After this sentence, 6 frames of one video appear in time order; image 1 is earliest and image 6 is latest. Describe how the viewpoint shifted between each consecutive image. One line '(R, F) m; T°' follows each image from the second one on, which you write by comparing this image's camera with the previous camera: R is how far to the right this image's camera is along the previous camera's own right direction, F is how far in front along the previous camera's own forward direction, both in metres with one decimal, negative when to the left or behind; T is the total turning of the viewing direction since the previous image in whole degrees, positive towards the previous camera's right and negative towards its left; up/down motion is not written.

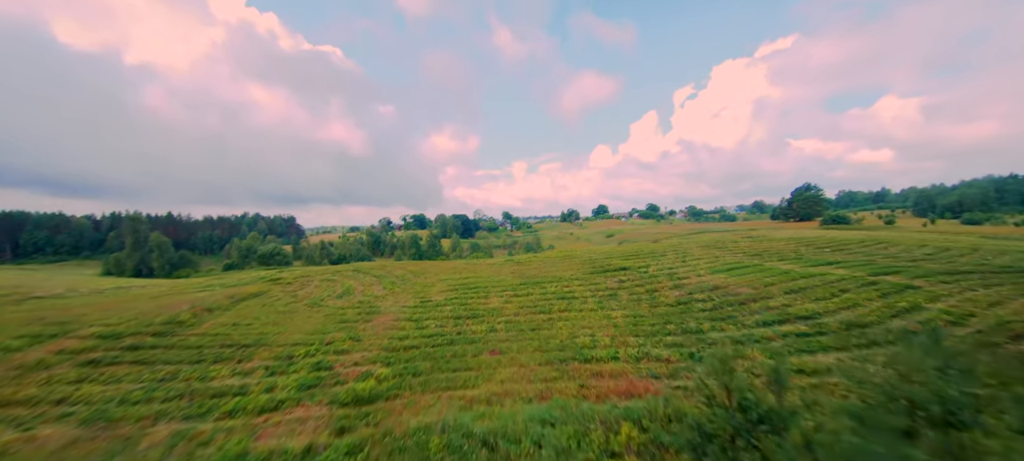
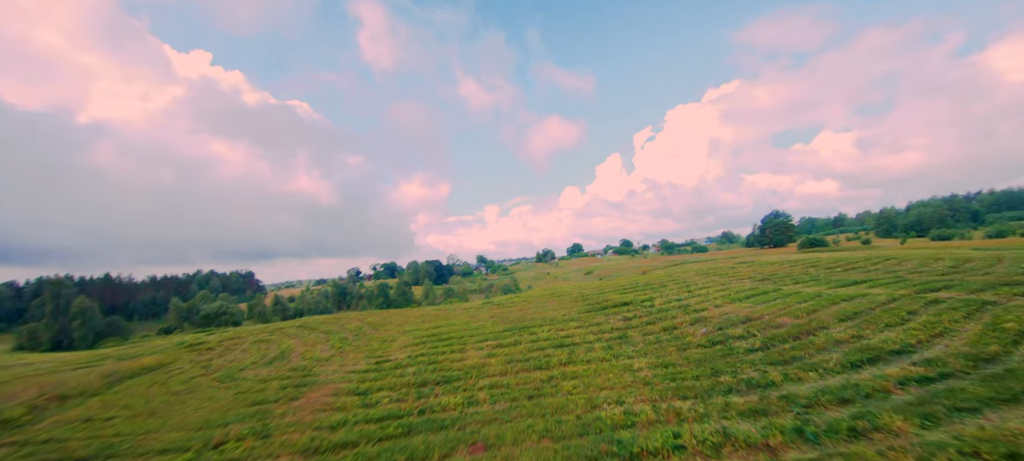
(-0.2, +4.5) m; +4°
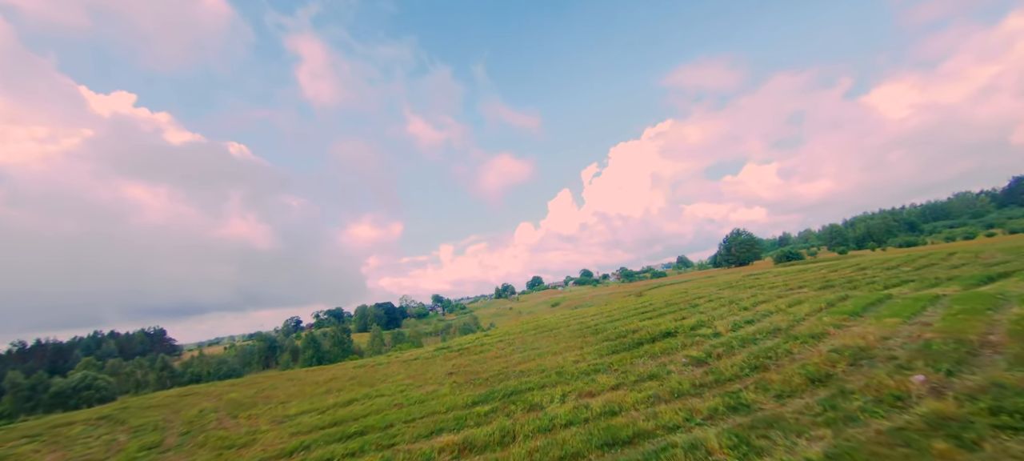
(-0.4, +9.5) m; +6°
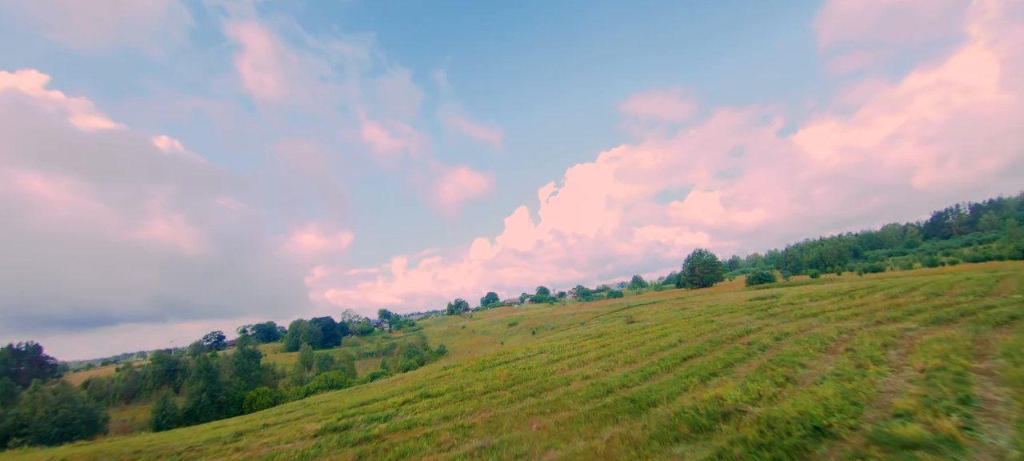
(-0.2, +8.4) m; +6°
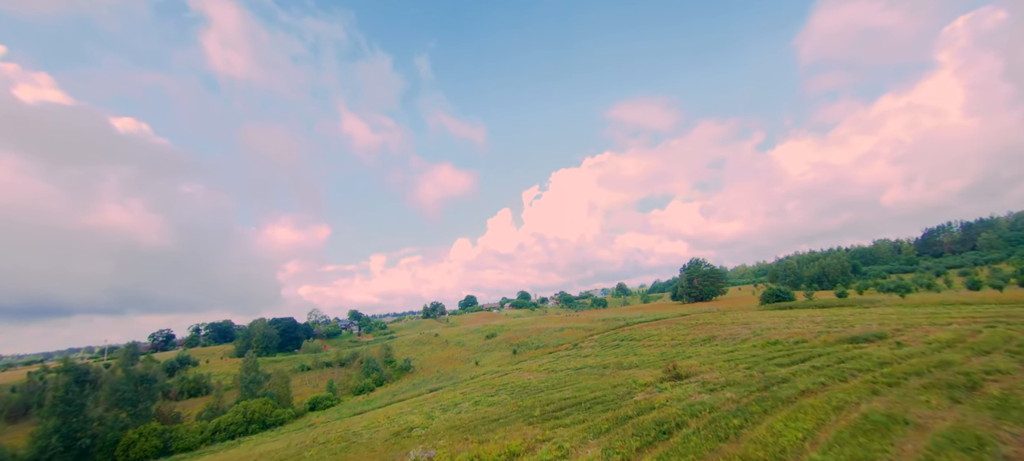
(+0.1, +11.1) m; +2°
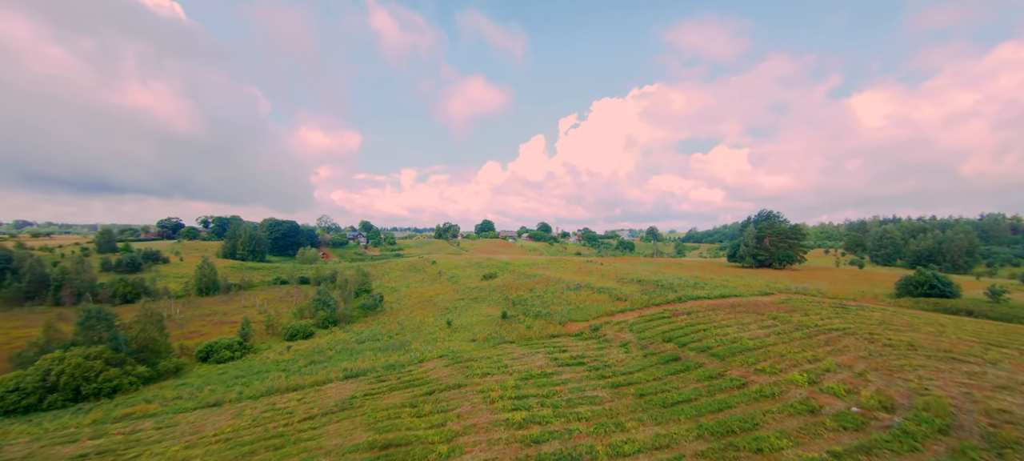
(+2.4, +22.2) m; -3°
